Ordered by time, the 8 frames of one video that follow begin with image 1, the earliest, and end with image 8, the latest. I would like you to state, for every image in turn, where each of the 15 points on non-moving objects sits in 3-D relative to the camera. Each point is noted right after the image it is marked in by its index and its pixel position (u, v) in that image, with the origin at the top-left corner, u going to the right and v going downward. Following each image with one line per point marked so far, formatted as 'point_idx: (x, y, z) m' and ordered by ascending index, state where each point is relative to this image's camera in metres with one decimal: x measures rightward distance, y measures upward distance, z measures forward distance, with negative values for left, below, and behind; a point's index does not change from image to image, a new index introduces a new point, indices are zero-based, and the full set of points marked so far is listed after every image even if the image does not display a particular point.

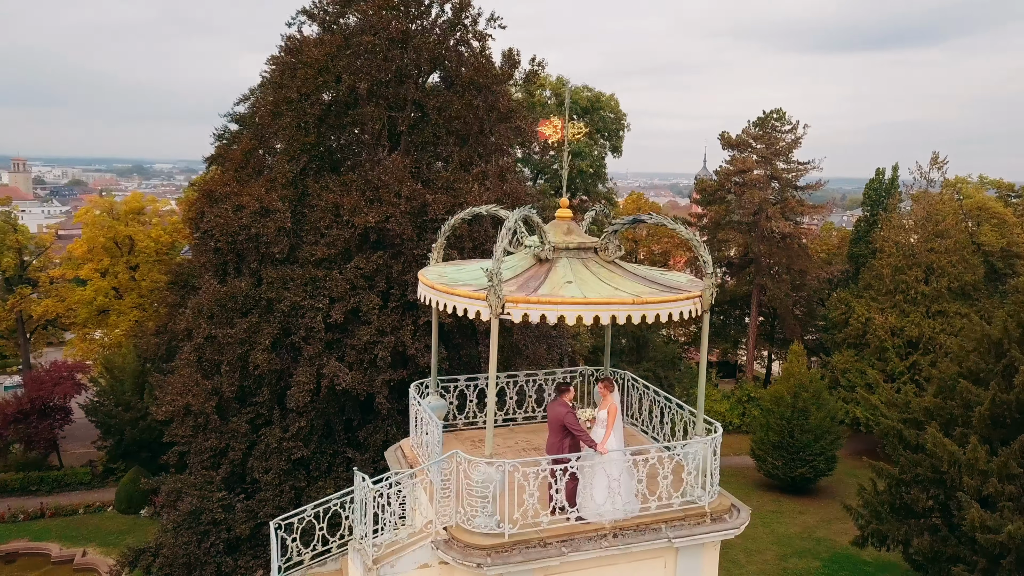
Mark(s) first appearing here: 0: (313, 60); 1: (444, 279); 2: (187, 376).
0: (-3.5, +4.1, +14.5) m
1: (-0.6, +0.1, +6.9) m
2: (-5.4, -1.5, +13.8) m
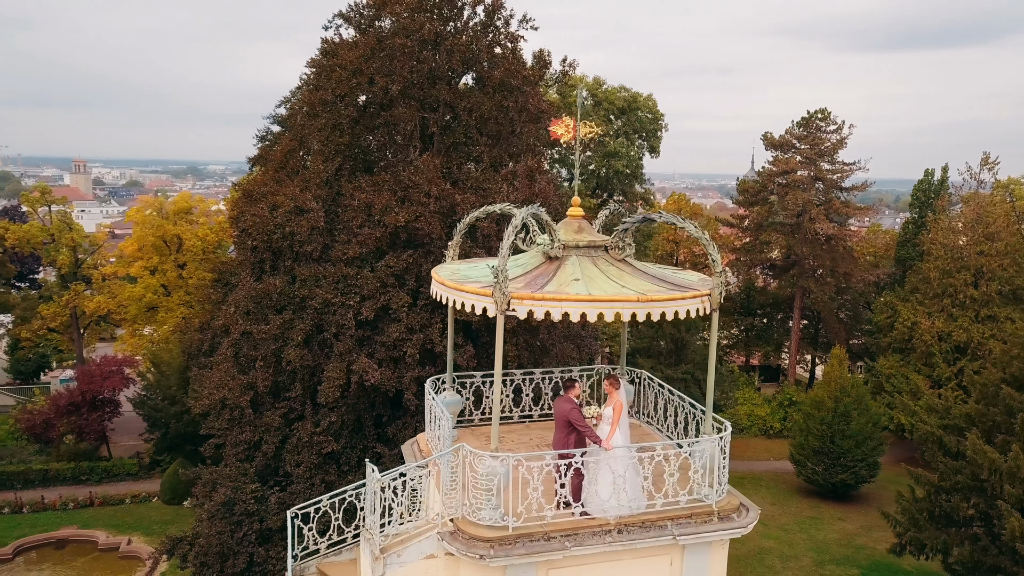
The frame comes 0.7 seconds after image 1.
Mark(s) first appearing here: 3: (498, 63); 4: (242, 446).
0: (-3.0, +4.1, +14.8) m
1: (-0.5, +0.1, +7.1) m
2: (-5.0, -1.5, +14.2) m
3: (-0.3, +4.3, +15.5) m
4: (-4.5, -2.6, +13.7) m
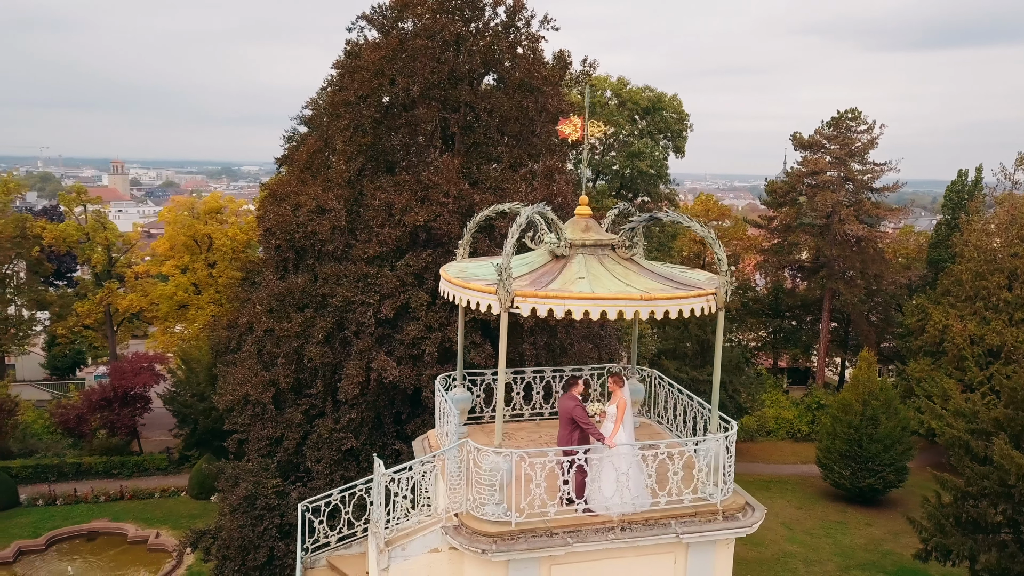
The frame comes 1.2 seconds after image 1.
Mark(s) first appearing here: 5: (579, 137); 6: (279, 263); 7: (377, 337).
0: (-2.6, +4.1, +15.0) m
1: (-0.5, +0.1, +7.1) m
2: (-4.6, -1.4, +14.4) m
3: (+0.1, +4.3, +15.6) m
4: (-4.2, -2.6, +14.0) m
5: (+0.6, +1.4, +7.3) m
6: (-4.4, +0.5, +15.3) m
7: (-2.3, -0.8, +13.7) m
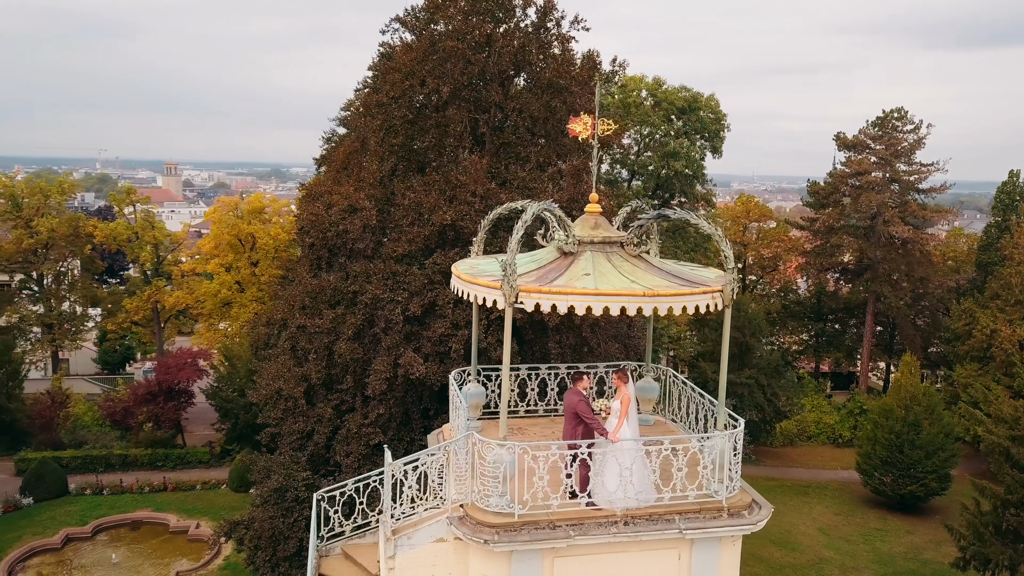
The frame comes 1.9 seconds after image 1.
0: (-2.1, +4.2, +15.2) m
1: (-0.4, +0.2, +7.3) m
2: (-4.2, -1.4, +14.8) m
3: (+0.7, +4.3, +15.7) m
4: (-3.8, -2.6, +14.3) m
5: (+0.7, +1.4, +7.4) m
6: (-3.8, +0.5, +15.7) m
7: (-1.8, -0.8, +14.0) m
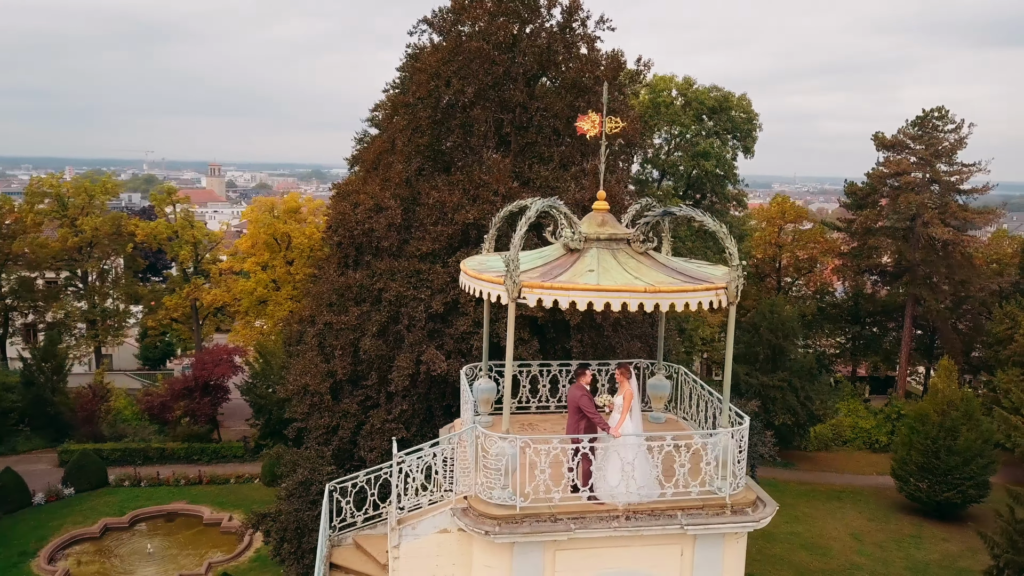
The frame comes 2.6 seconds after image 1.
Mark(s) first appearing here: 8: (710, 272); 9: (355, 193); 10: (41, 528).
0: (-1.6, +4.2, +15.4) m
1: (-0.3, +0.2, +7.4) m
2: (-3.7, -1.3, +15.1) m
3: (+1.2, +4.3, +15.8) m
4: (-3.4, -2.5, +14.5) m
5: (+0.8, +1.4, +7.4) m
6: (-3.3, +0.6, +15.9) m
7: (-1.5, -0.8, +14.1) m
8: (+1.7, +0.1, +7.1) m
9: (-3.2, +2.0, +16.6) m
10: (-11.4, -5.8, +19.8) m
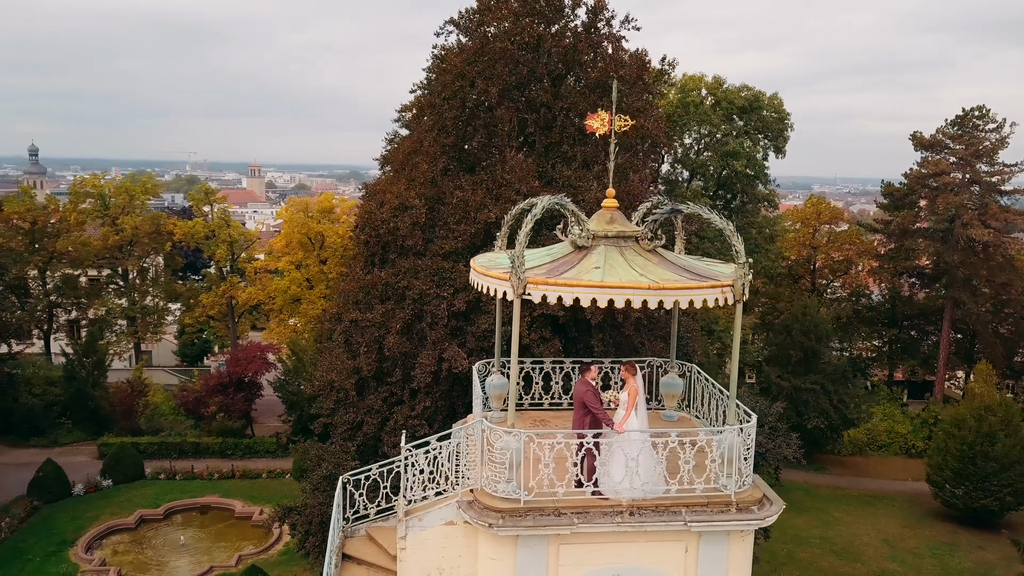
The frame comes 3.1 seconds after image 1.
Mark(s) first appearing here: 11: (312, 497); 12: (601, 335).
0: (-1.1, +4.2, +15.6) m
1: (-0.2, +0.2, +7.5) m
2: (-3.3, -1.3, +15.3) m
3: (+1.7, +4.3, +15.8) m
4: (-3.0, -2.5, +14.7) m
5: (+0.9, +1.4, +7.5) m
6: (-2.9, +0.6, +16.1) m
7: (-1.1, -0.7, +14.3) m
8: (+1.8, +0.1, +7.1) m
9: (-2.7, +2.0, +16.9) m
10: (-10.8, -5.7, +20.3) m
11: (-3.5, -3.6, +14.2) m
12: (+1.5, -0.8, +13.7) m
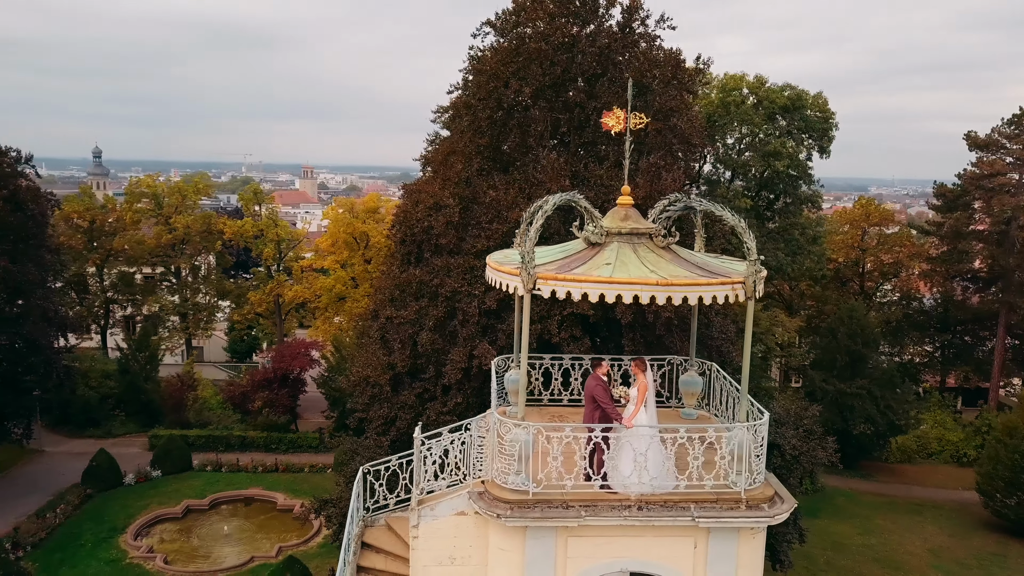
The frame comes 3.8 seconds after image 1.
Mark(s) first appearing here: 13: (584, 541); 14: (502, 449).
0: (-0.5, +4.3, +15.7) m
1: (-0.1, +0.3, +7.6) m
2: (-2.7, -1.2, +15.6) m
3: (+2.4, +4.4, +15.8) m
4: (-2.4, -2.4, +15.0) m
5: (+1.0, +1.5, +7.5) m
6: (-2.2, +0.6, +16.4) m
7: (-0.5, -0.7, +14.4) m
8: (+1.9, +0.2, +7.1) m
9: (-2.0, +2.0, +17.1) m
10: (-9.9, -5.6, +21.1) m
11: (-3.0, -3.6, +14.5) m
12: (+2.0, -0.8, +13.7) m
13: (+0.6, -2.1, +6.6) m
14: (-0.1, -1.3, +6.8) m
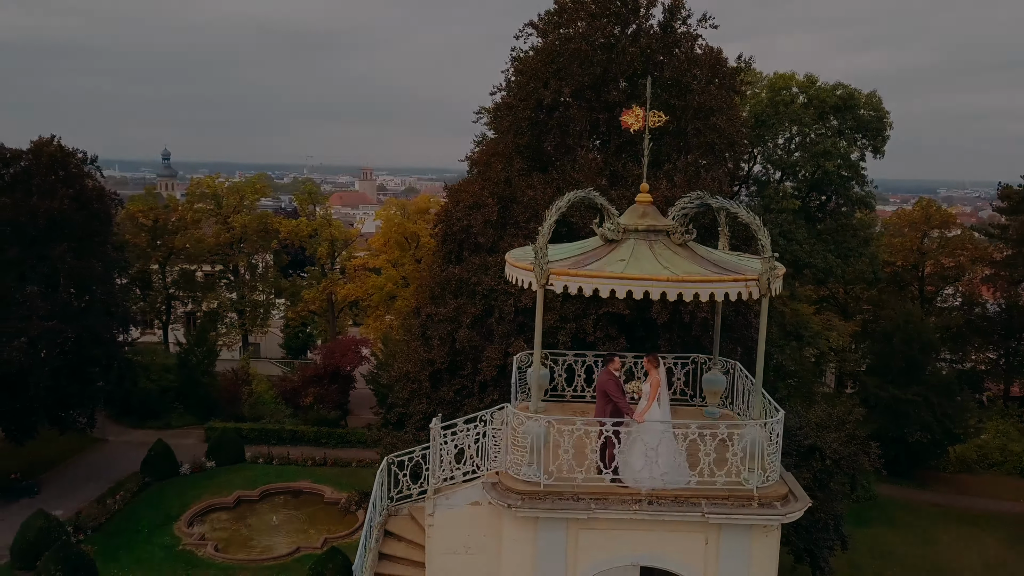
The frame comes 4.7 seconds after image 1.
0: (+0.3, +4.3, +15.9) m
1: (+0.1, +0.3, +7.7) m
2: (-2.0, -1.2, +15.9) m
3: (+3.2, +4.3, +15.7) m
4: (-1.8, -2.4, +15.3) m
5: (+1.2, +1.5, +7.6) m
6: (-1.4, +0.7, +16.7) m
7: (+0.1, -0.7, +14.6) m
8: (+2.1, +0.2, +7.1) m
9: (-1.1, +2.1, +17.3) m
10: (-8.8, -5.5, +21.8) m
11: (-2.4, -3.5, +14.8) m
12: (+2.6, -0.8, +13.7) m
13: (+0.7, -2.0, +6.7) m
14: (0.0, -1.3, +6.9) m
